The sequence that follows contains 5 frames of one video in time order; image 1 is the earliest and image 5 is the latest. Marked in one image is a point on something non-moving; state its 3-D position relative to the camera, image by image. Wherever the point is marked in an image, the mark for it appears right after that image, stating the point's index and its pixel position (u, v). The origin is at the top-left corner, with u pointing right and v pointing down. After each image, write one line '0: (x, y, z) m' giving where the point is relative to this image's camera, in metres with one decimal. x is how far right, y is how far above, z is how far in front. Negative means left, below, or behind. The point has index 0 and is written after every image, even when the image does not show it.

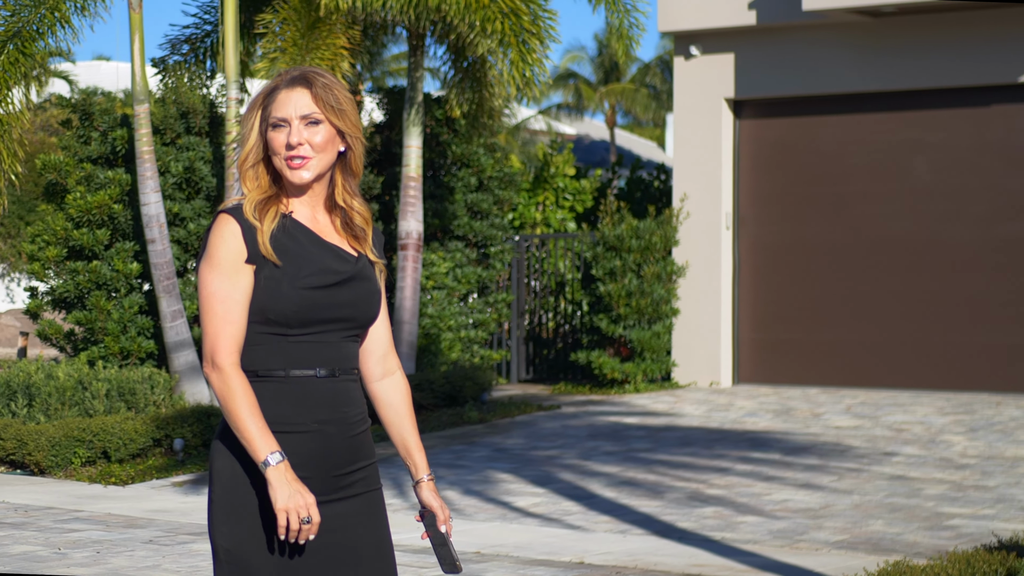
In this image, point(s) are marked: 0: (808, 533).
0: (+2.1, -1.7, +8.2) m
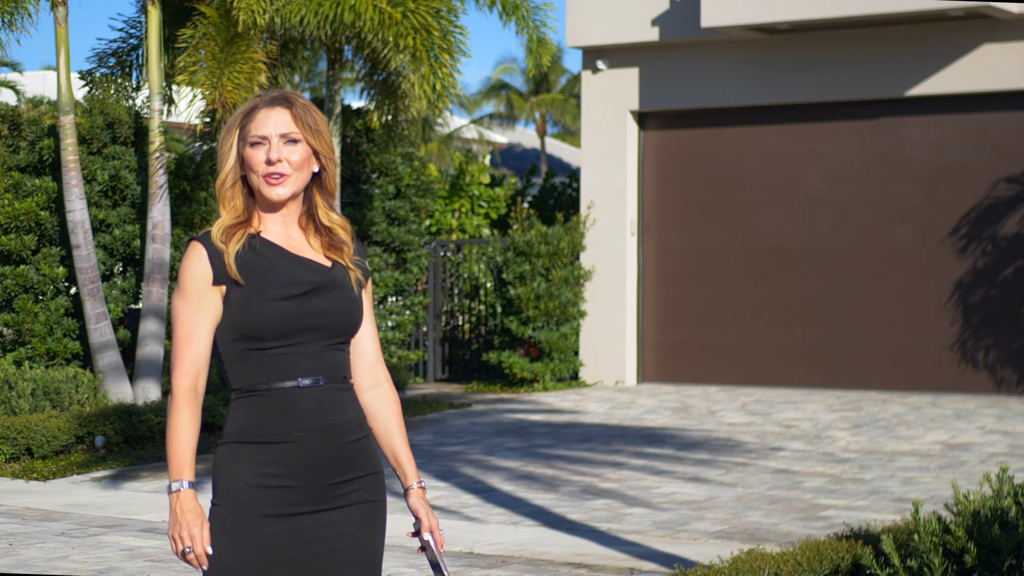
0: (+1.4, -1.8, +8.7) m
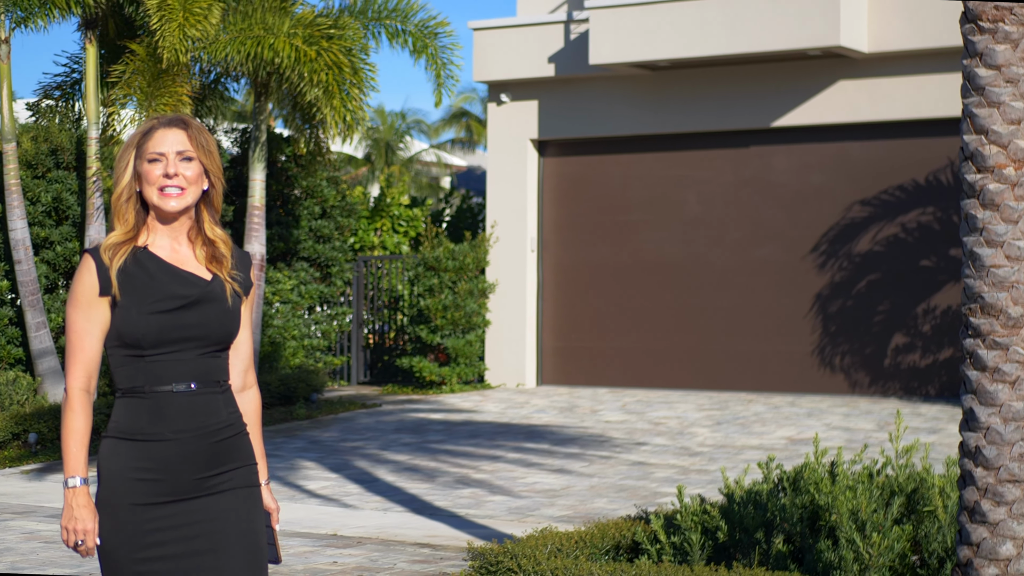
0: (+0.2, -1.9, +9.9) m
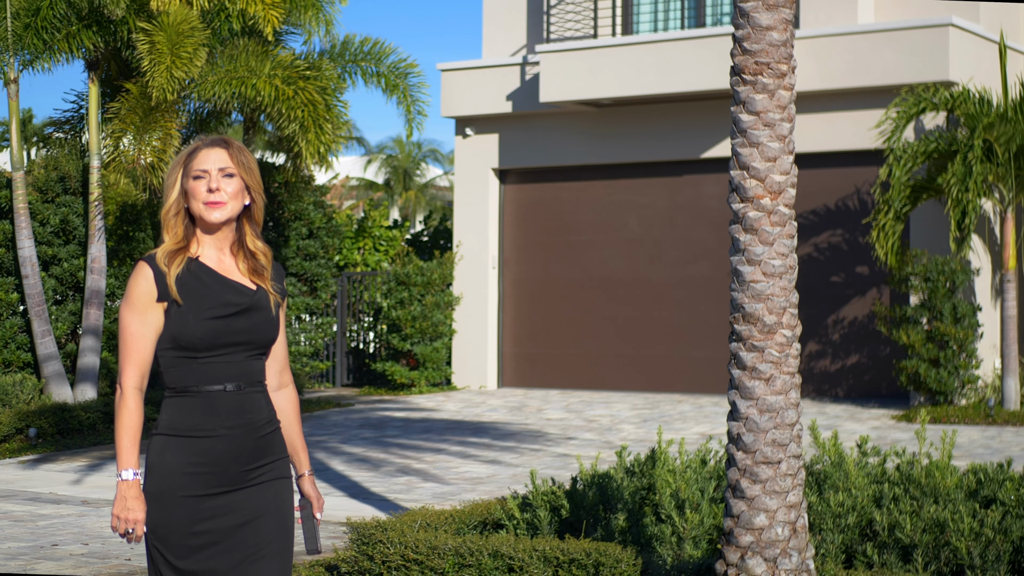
0: (-0.5, -2.0, +11.2) m
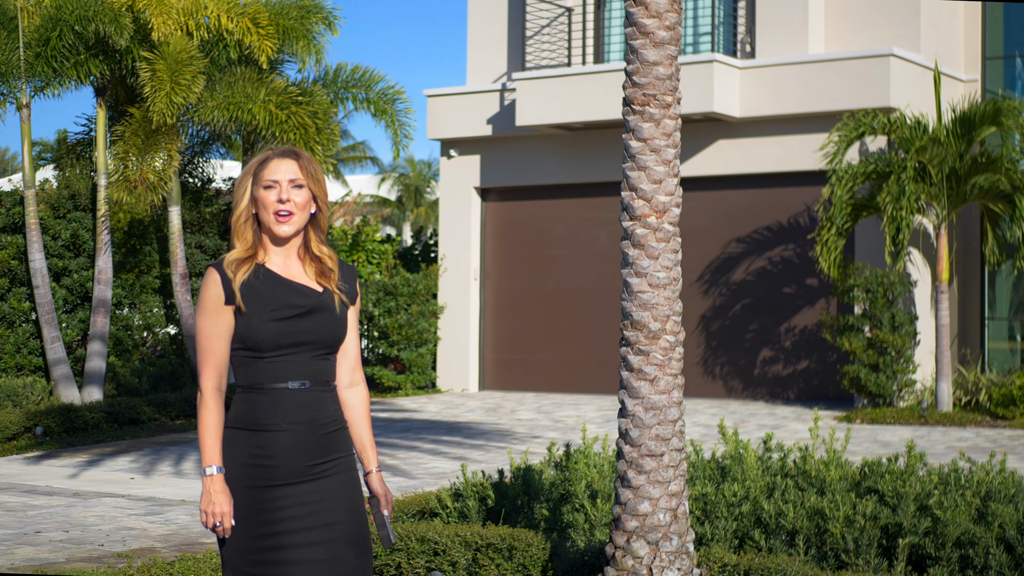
0: (-1.0, -2.1, +12.1) m
